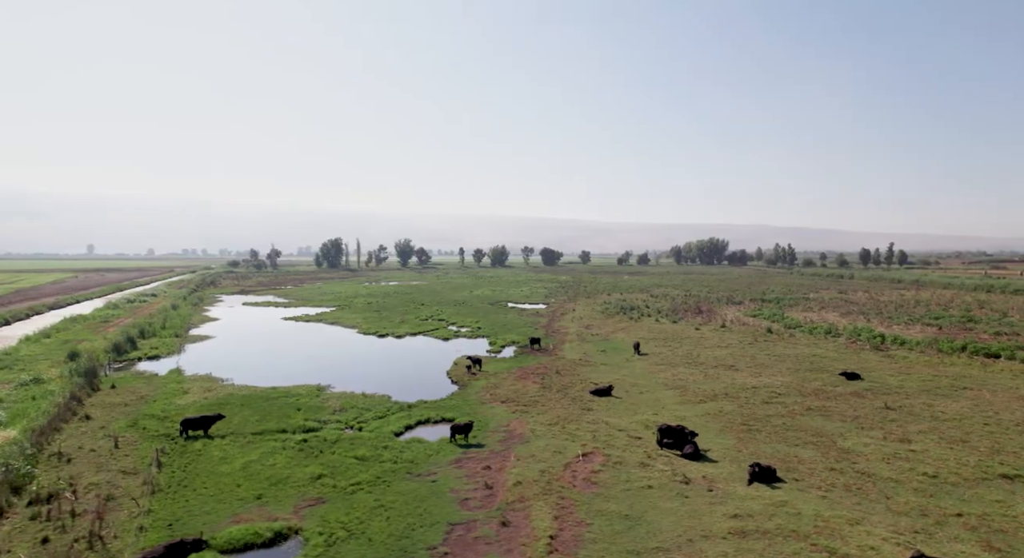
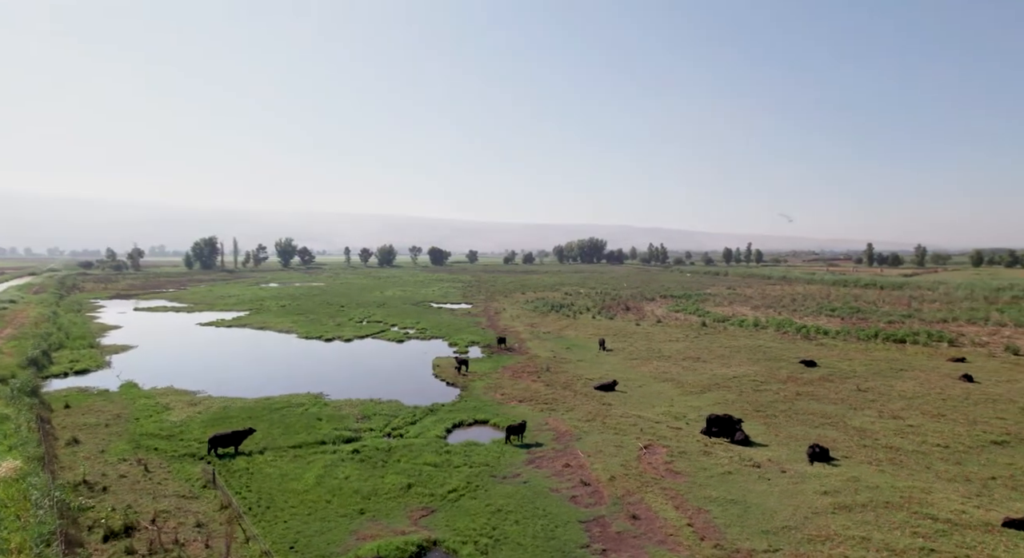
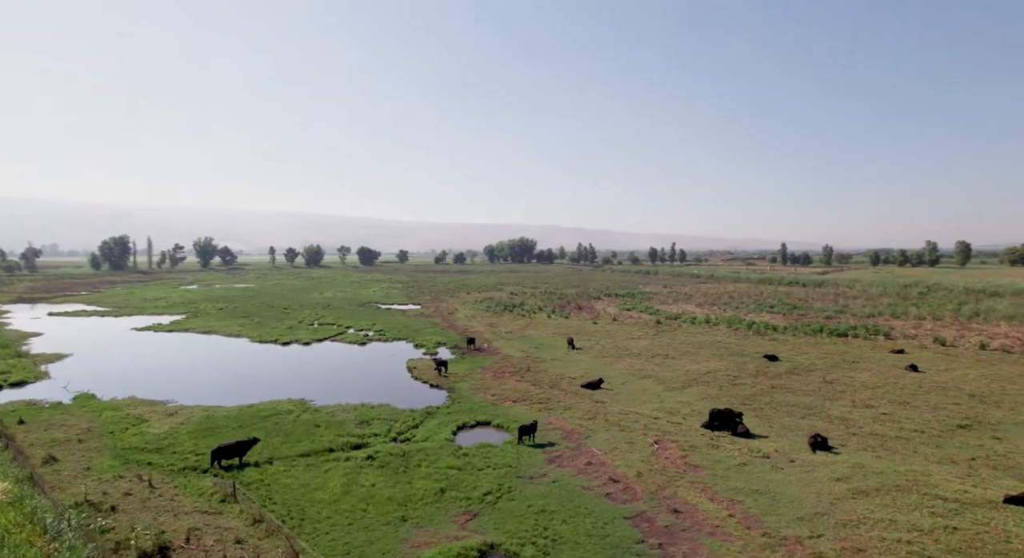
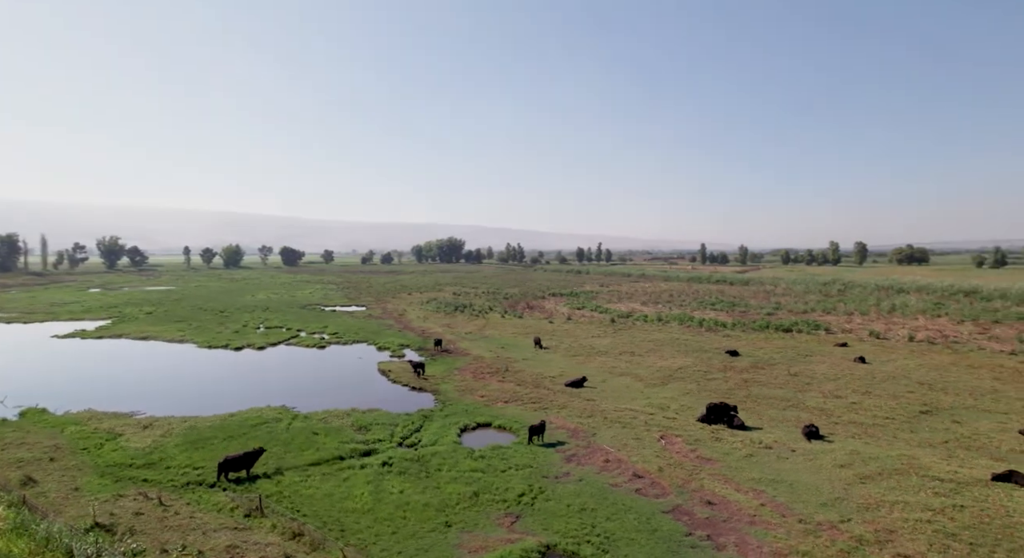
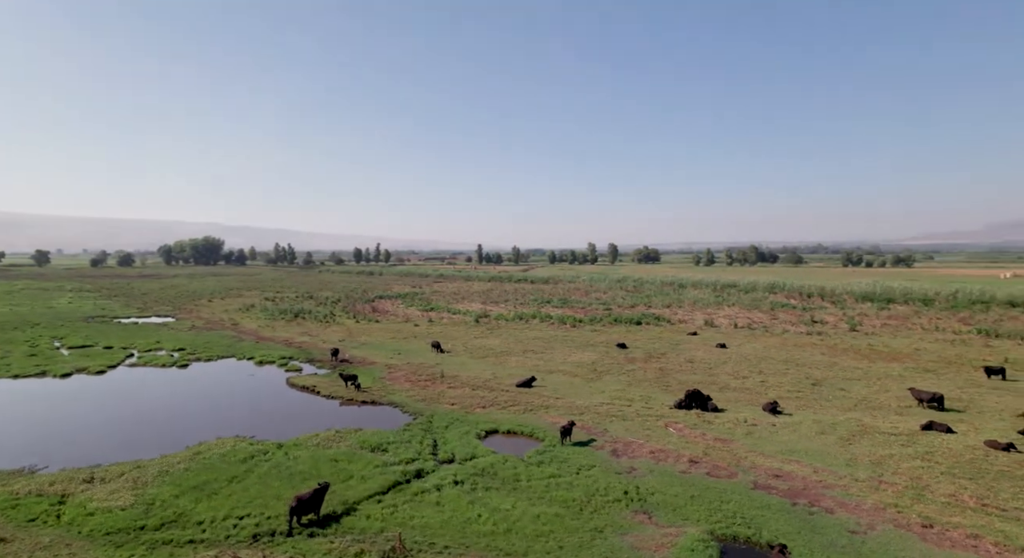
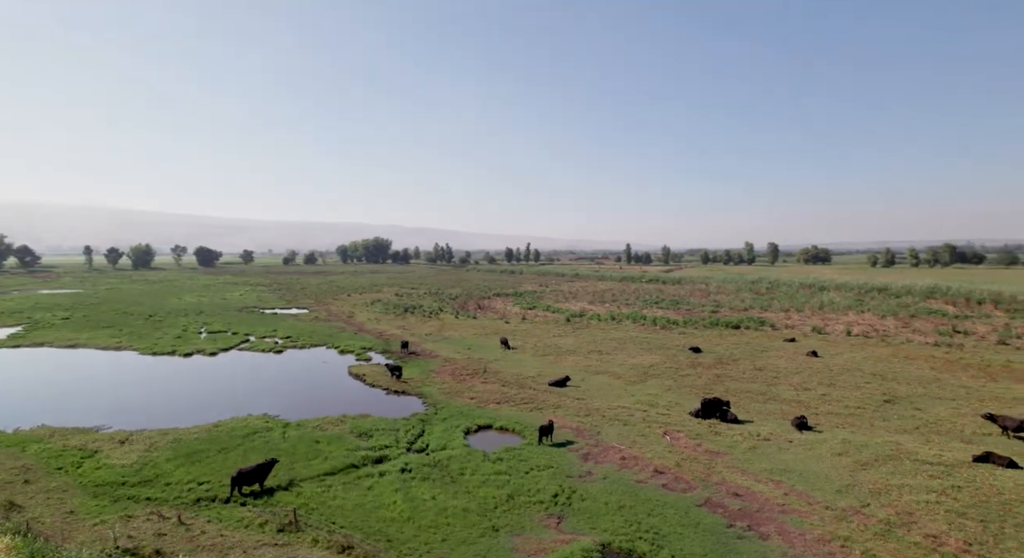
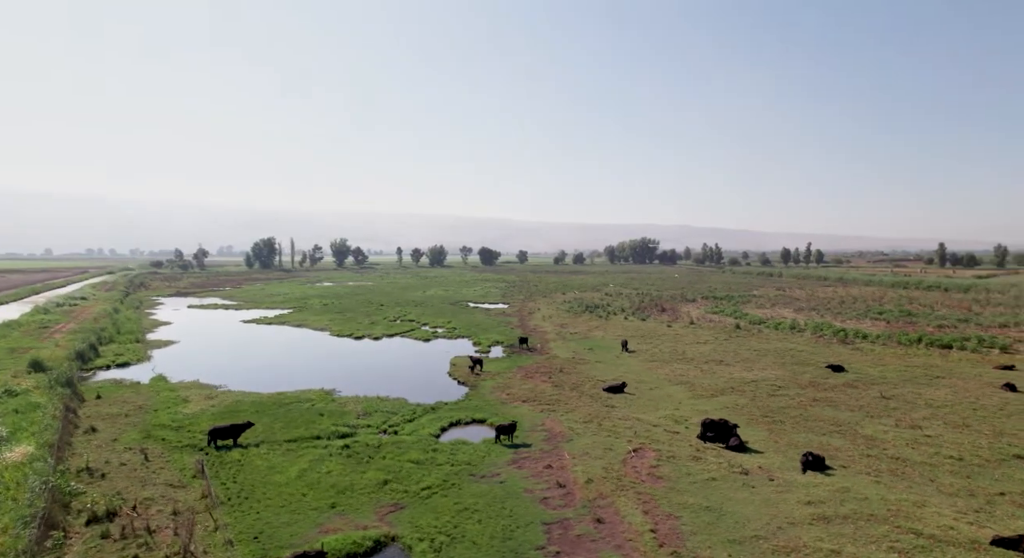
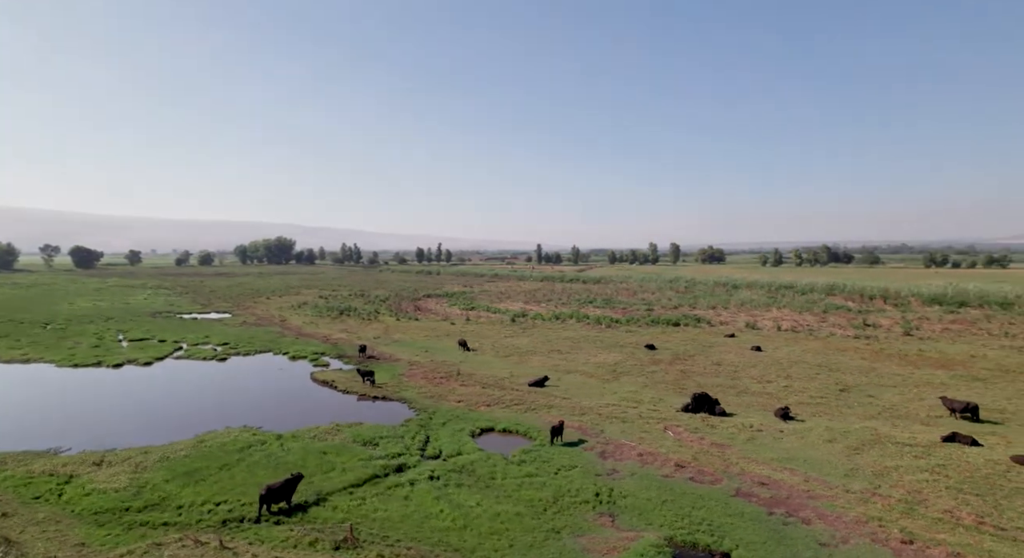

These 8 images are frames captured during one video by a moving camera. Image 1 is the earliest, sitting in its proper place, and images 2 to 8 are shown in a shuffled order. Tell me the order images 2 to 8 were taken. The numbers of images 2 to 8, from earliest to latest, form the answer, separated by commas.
7, 2, 3, 4, 6, 8, 5
